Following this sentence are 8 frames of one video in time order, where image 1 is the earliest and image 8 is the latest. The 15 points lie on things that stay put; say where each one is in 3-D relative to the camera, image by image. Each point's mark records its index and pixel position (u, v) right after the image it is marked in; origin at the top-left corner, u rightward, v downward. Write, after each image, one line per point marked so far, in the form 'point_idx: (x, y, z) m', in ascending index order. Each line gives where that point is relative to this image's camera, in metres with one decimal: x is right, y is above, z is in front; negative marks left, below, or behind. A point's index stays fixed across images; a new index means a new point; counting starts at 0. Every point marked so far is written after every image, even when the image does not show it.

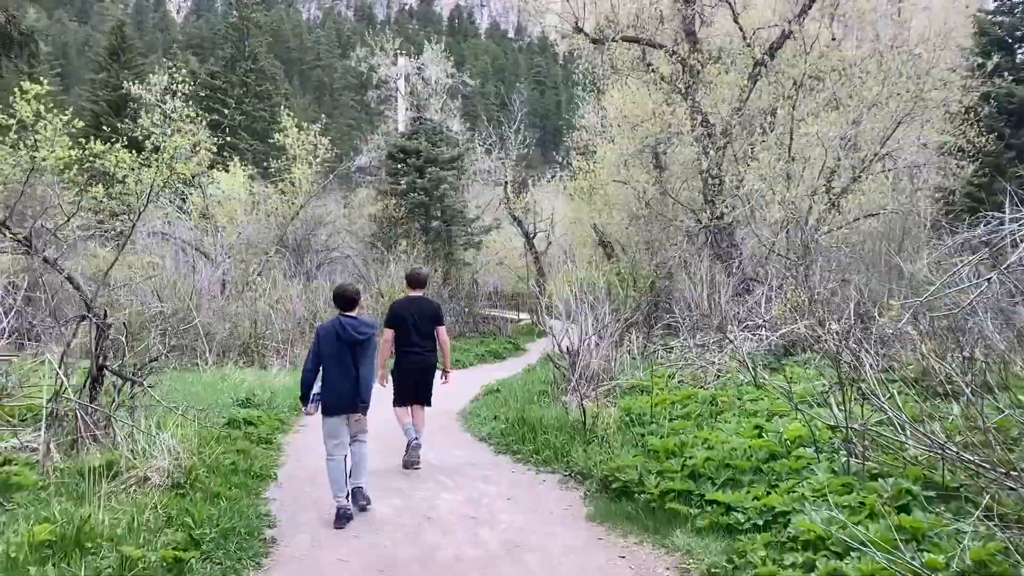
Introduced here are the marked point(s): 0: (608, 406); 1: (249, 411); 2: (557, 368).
0: (+0.8, -0.9, +6.9) m
1: (-2.1, -1.0, +6.9) m
2: (+0.4, -0.8, +8.2) m
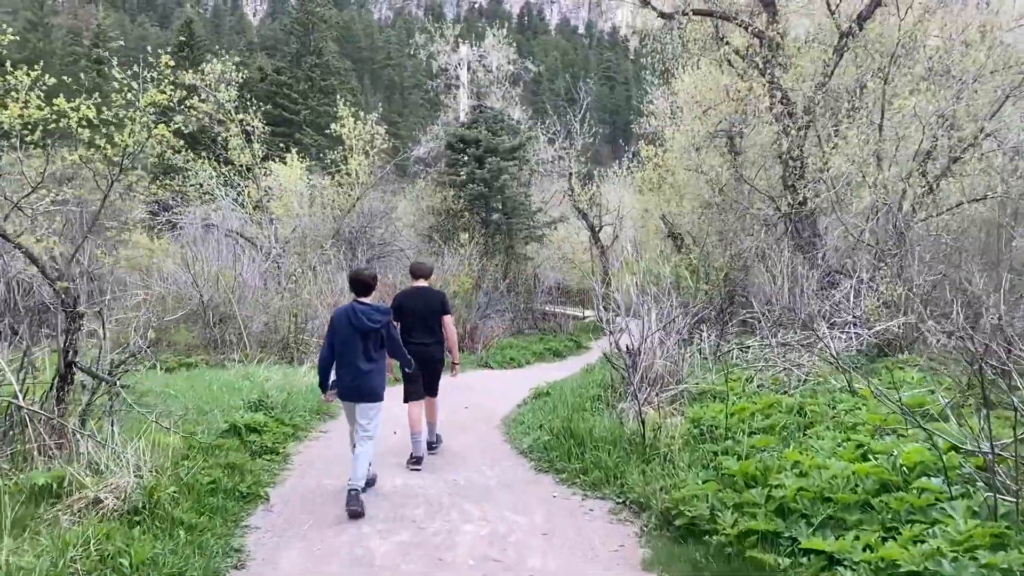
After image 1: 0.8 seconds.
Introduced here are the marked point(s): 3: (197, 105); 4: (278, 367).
0: (+1.1, -0.9, +5.9) m
1: (-1.8, -0.9, +6.1) m
2: (+0.9, -0.7, +7.2) m
3: (-7.1, +4.2, +19.8) m
4: (-2.4, -0.8, +9.1) m
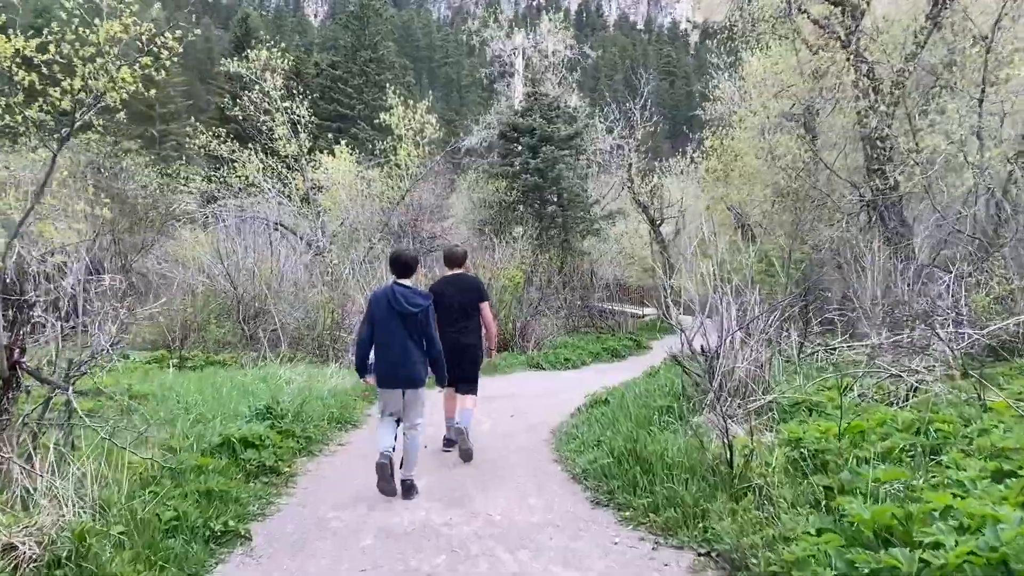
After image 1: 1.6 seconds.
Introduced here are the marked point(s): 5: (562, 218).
0: (+1.4, -0.8, +4.8) m
1: (-1.5, -0.8, +5.1) m
2: (+1.2, -0.6, +6.1) m
3: (-5.9, +4.3, +19.2) m
4: (-1.9, -0.8, +8.2) m
5: (+1.1, +1.6, +19.6) m
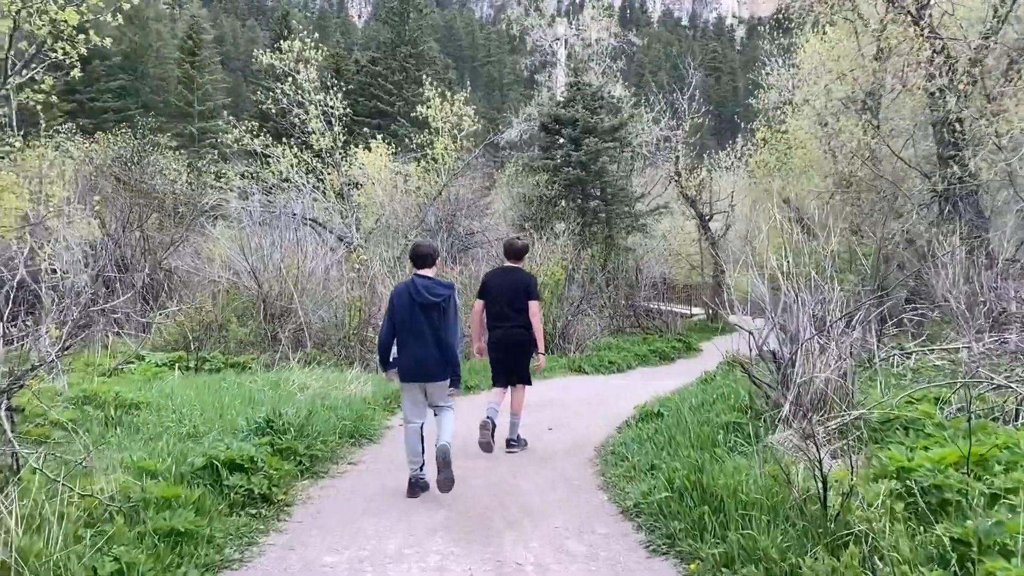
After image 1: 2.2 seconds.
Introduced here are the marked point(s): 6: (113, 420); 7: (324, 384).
0: (+1.5, -0.8, +3.9) m
1: (-1.3, -0.8, +4.4) m
2: (+1.5, -0.6, +5.2) m
3: (-5.0, +4.3, +18.7) m
4: (-1.6, -0.7, +7.5) m
5: (+2.0, +1.6, +18.7) m
6: (-2.3, -0.8, +5.1) m
7: (-1.4, -0.7, +6.5) m
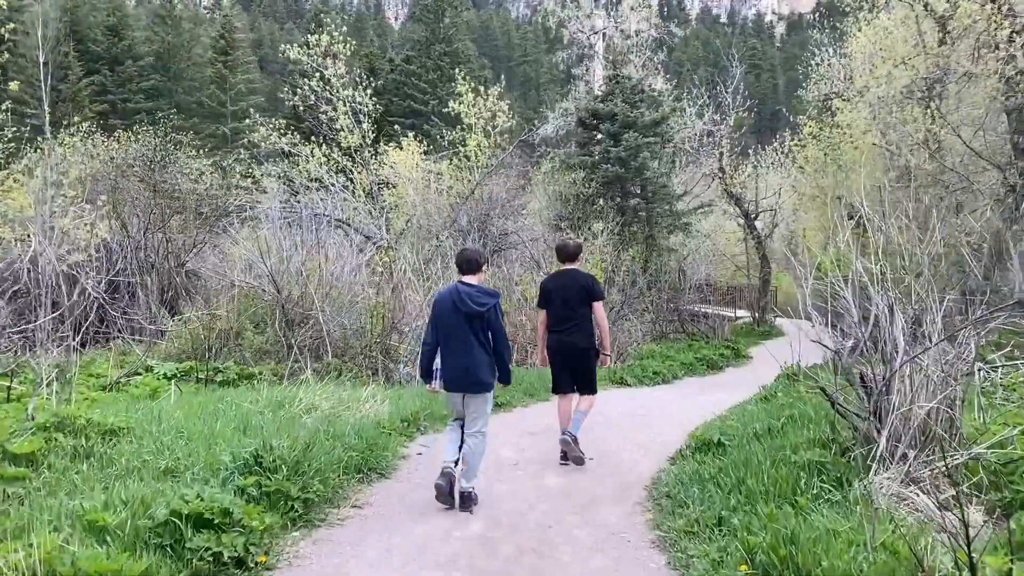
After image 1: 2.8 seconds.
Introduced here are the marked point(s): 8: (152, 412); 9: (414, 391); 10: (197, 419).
0: (+1.7, -0.8, +3.0) m
1: (-1.1, -0.8, +3.7) m
2: (+1.6, -0.6, +4.4) m
3: (-4.3, +4.3, +18.1) m
4: (-1.3, -0.8, +6.8) m
5: (+2.7, +1.6, +17.8) m
6: (-2.1, -0.8, +4.4) m
7: (-1.2, -0.8, +5.8) m
8: (-2.2, -0.8, +5.4) m
9: (-0.8, -0.8, +7.1) m
10: (-1.8, -0.8, +5.0) m
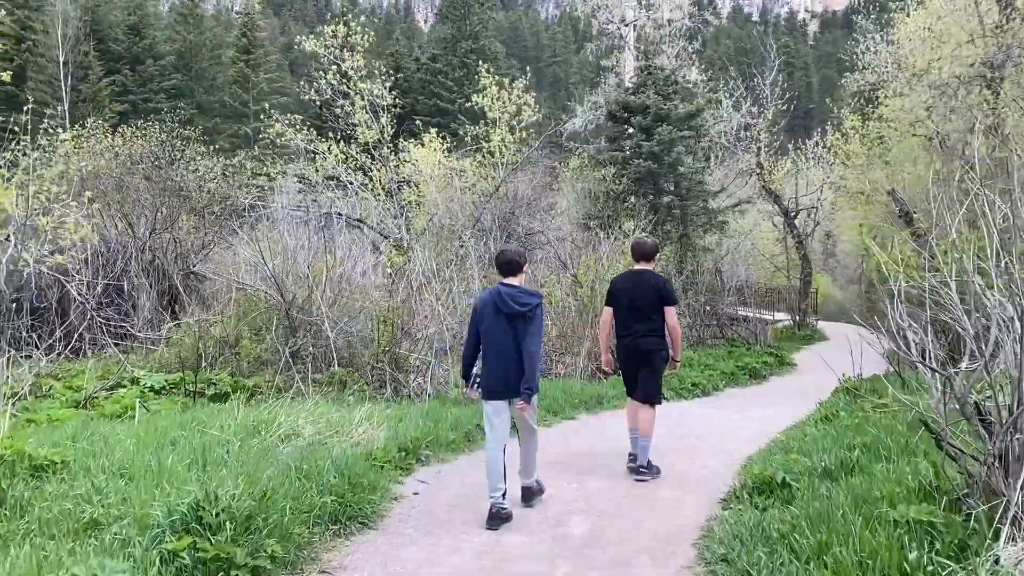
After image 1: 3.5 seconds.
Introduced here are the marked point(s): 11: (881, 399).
0: (+1.7, -0.8, +2.1) m
1: (-1.1, -0.8, +2.8) m
2: (+1.7, -0.6, +3.4) m
3: (-3.8, +4.2, +17.3) m
4: (-1.2, -0.8, +6.0) m
5: (+3.2, +1.5, +16.8) m
6: (-2.1, -0.8, +3.6) m
7: (-1.1, -0.8, +4.9) m
8: (-2.1, -0.8, +4.6) m
9: (-0.6, -0.9, +6.2) m
10: (-1.8, -0.8, +4.2) m
11: (+2.8, -0.8, +6.5) m
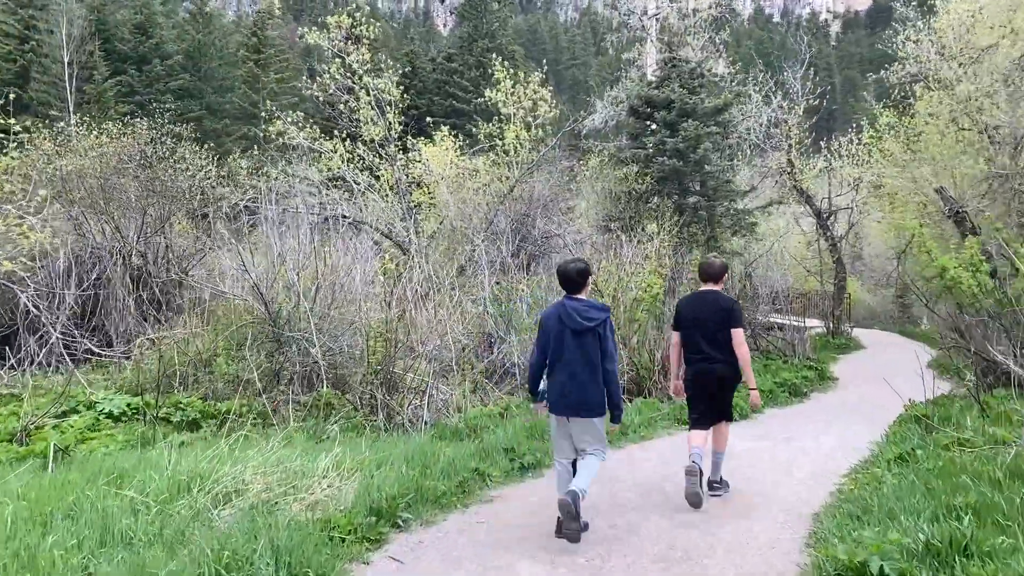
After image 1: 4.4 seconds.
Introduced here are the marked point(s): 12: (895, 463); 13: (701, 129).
0: (+1.6, -0.9, +1.0) m
1: (-1.1, -0.9, +1.8) m
2: (+1.7, -0.7, +2.4) m
3: (-3.5, +4.1, +16.4) m
4: (-1.2, -0.9, +5.0) m
5: (+3.5, +1.4, +15.7) m
6: (-2.1, -0.9, +2.6) m
7: (-1.0, -0.9, +3.9) m
8: (-2.1, -0.9, +3.6) m
9: (-0.6, -0.9, +5.2) m
10: (-1.8, -0.9, +3.2) m
11: (+2.8, -0.9, +5.4) m
12: (+2.3, -1.0, +5.2) m
13: (+3.3, +2.8, +15.3) m
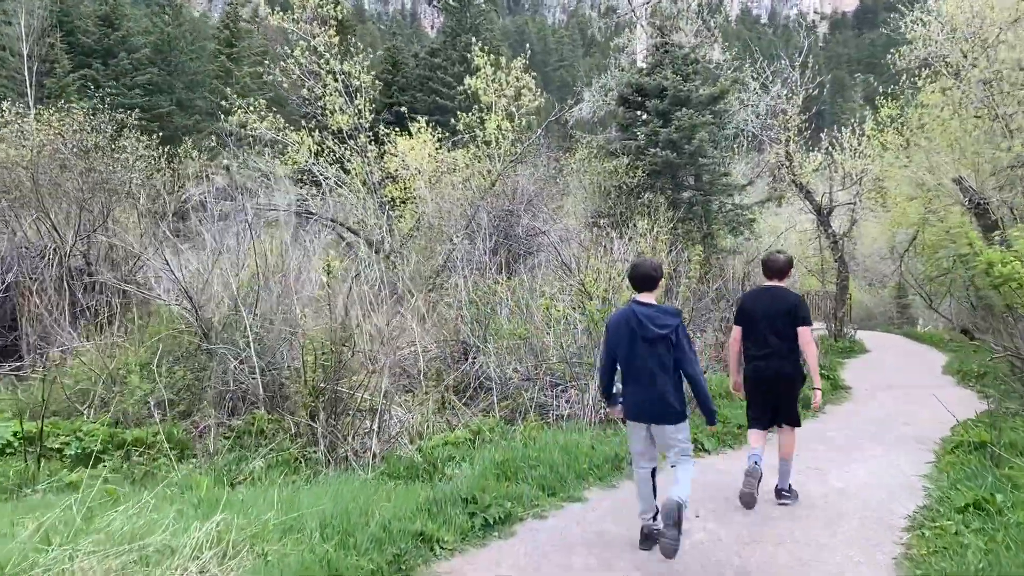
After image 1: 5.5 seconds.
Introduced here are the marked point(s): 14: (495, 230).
0: (+1.5, -0.9, -0.1) m
1: (-1.3, -0.9, +0.6) m
2: (+1.5, -0.7, +1.2) m
3: (-3.8, +4.0, +15.2) m
4: (-1.3, -0.9, +3.8) m
5: (+3.2, +1.4, +14.6) m
6: (-2.3, -0.9, +1.4) m
7: (-1.2, -0.9, +2.7) m
8: (-2.3, -0.9, +2.4) m
9: (-0.8, -0.9, +4.0) m
10: (-1.9, -0.9, +2.0) m
11: (+2.6, -0.9, +4.3) m
12: (+2.1, -1.0, +4.0) m
13: (+3.0, +2.8, +14.2) m
14: (-0.2, +0.8, +12.1) m
